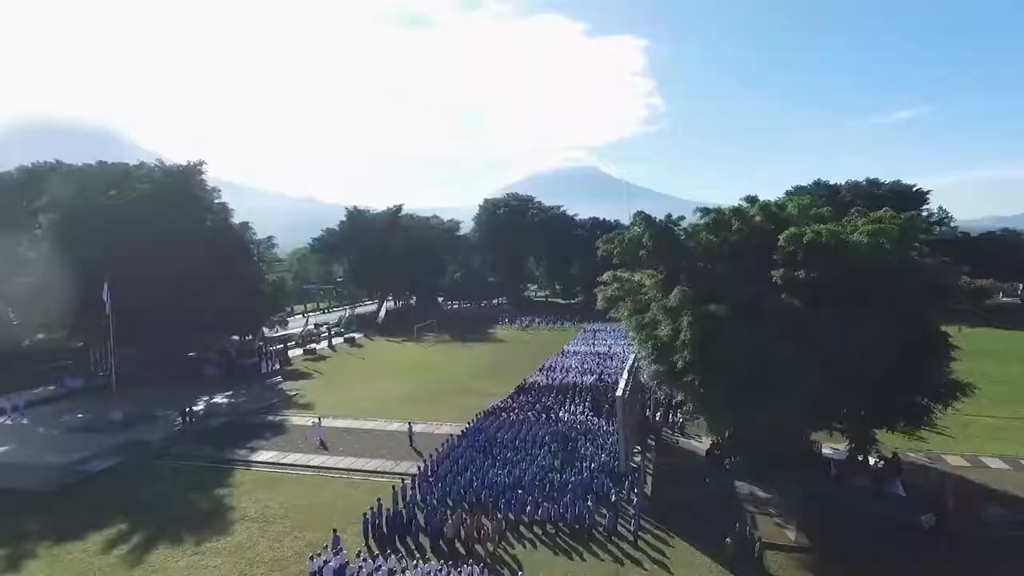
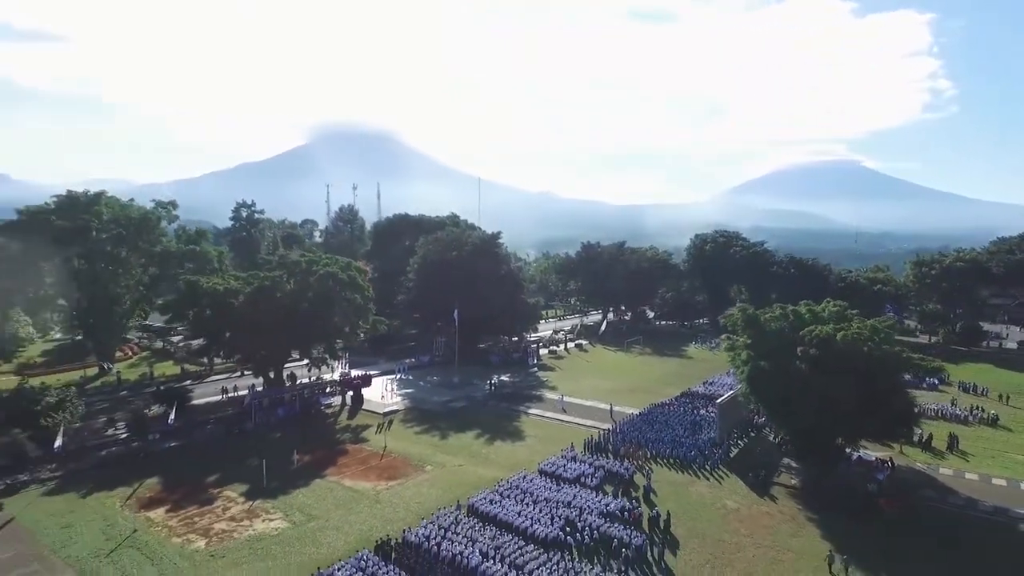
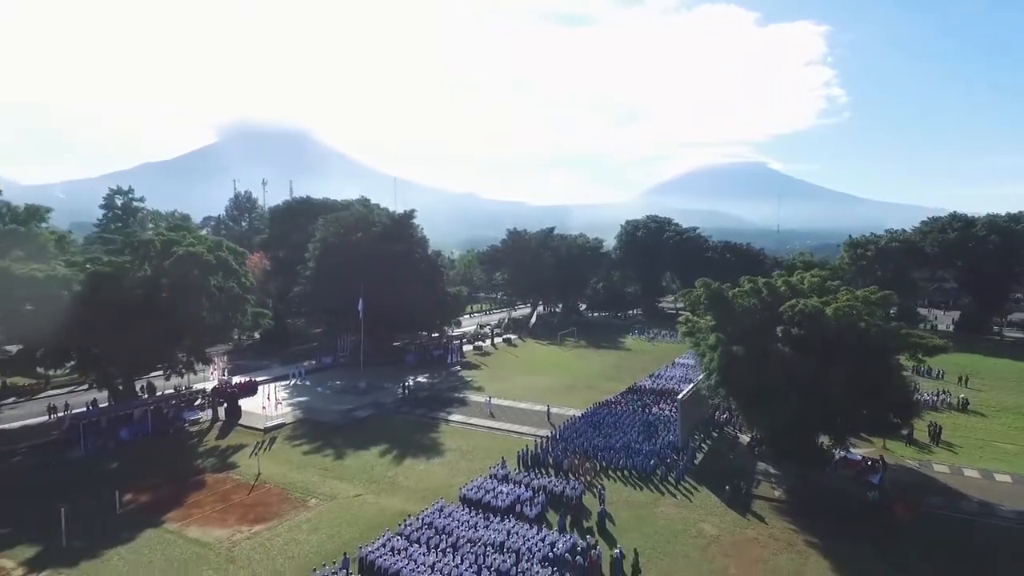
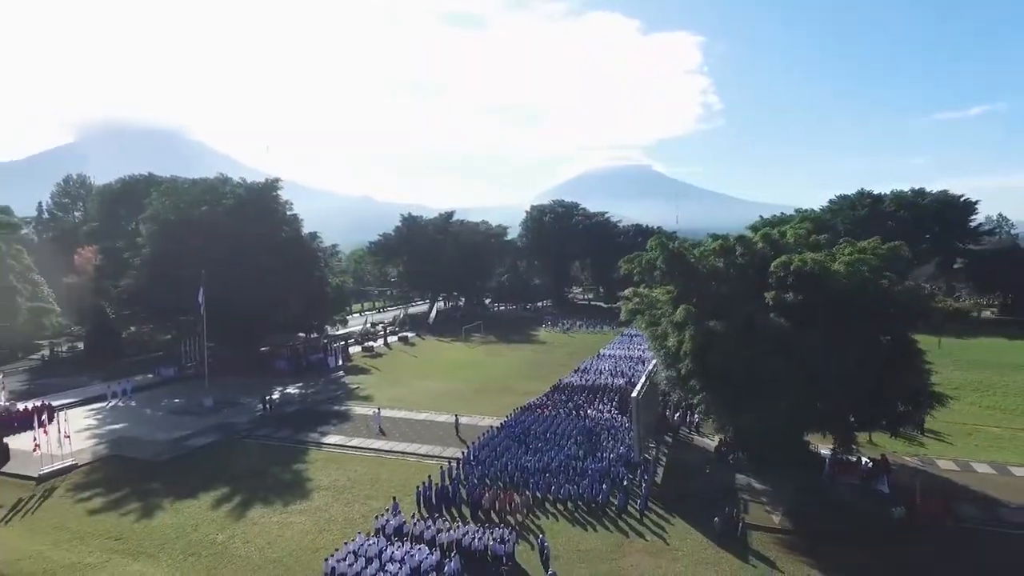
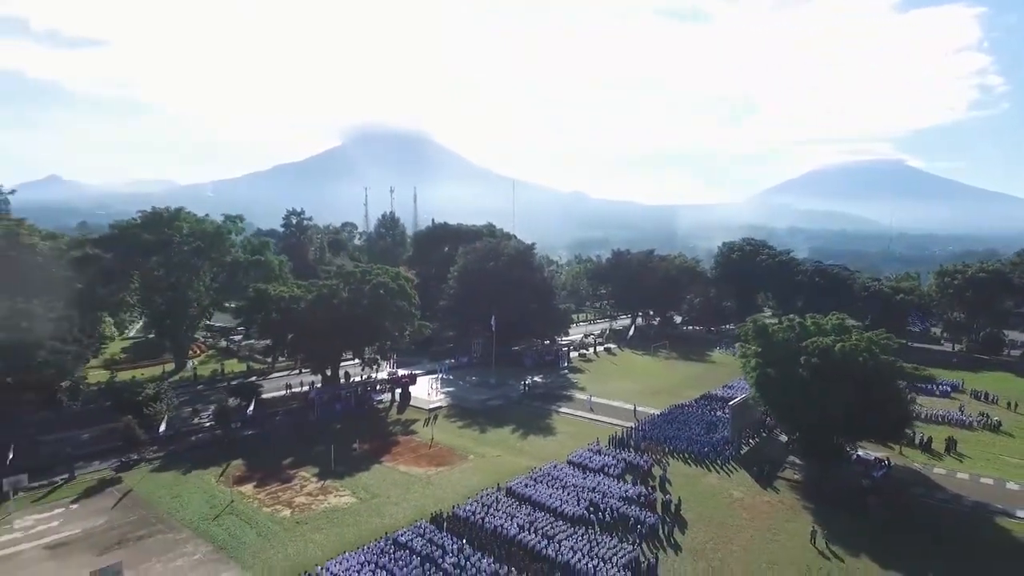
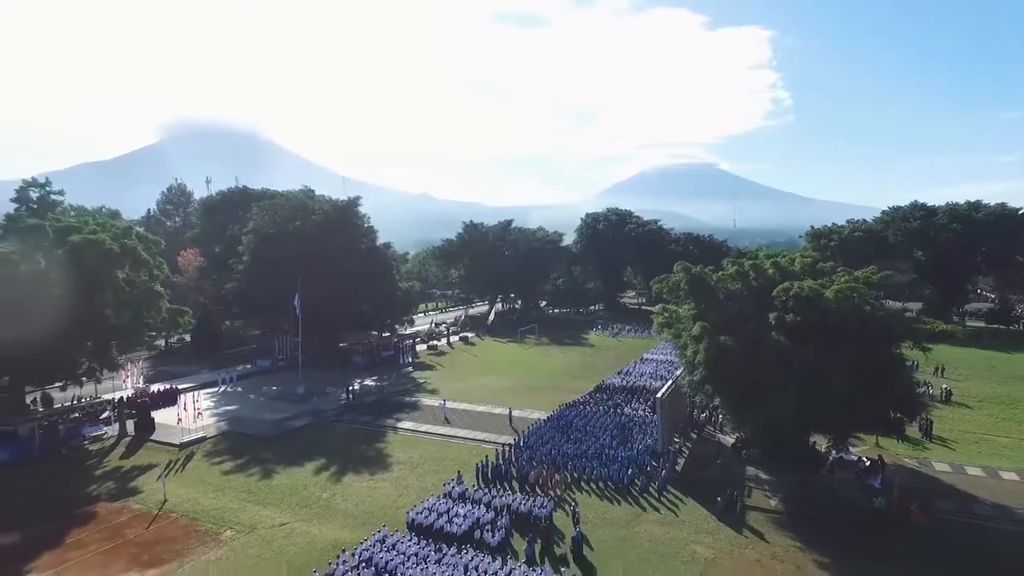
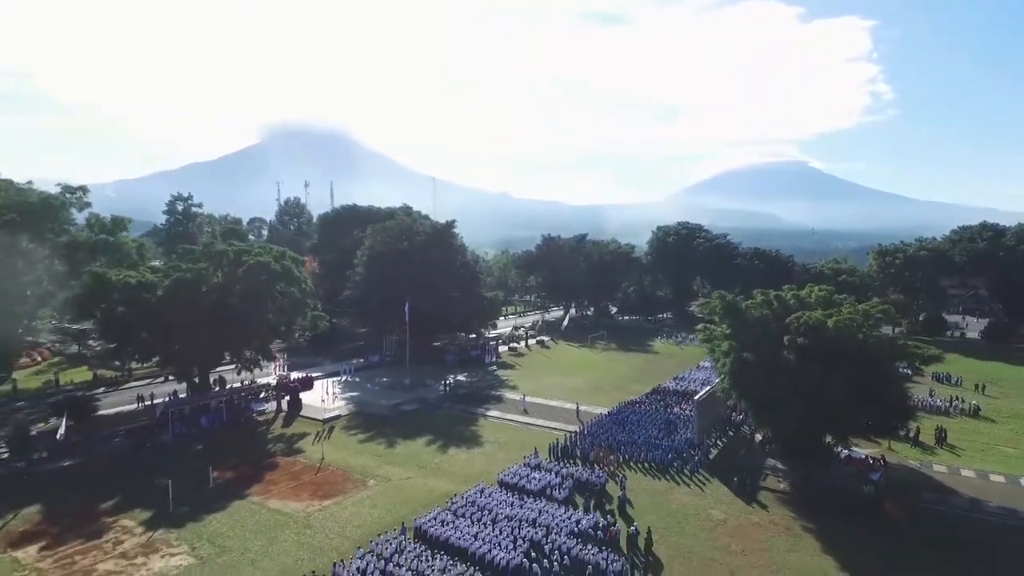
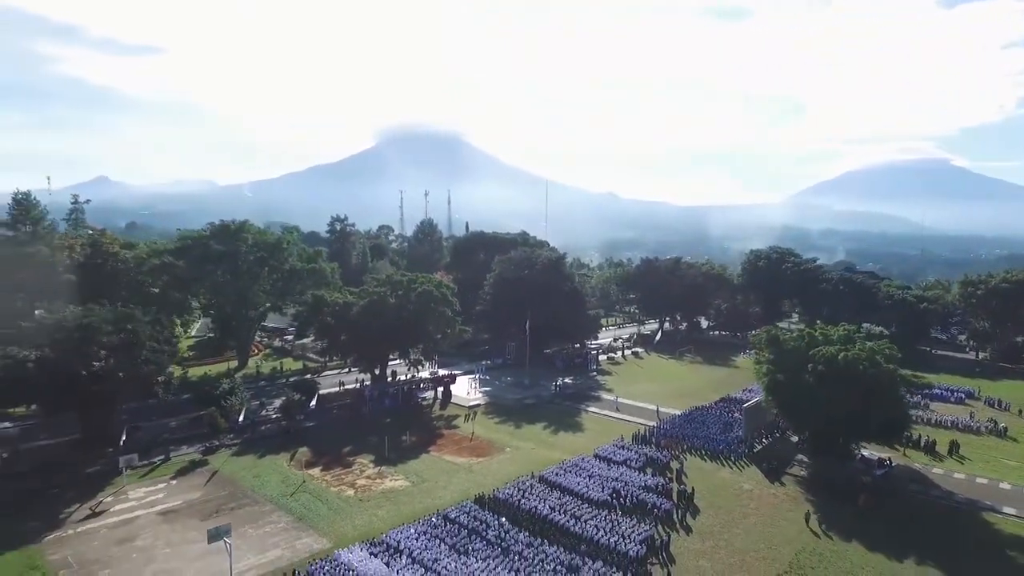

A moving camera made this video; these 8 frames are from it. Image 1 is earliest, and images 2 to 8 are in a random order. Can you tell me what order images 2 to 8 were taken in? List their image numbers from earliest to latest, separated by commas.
4, 6, 3, 7, 2, 5, 8
